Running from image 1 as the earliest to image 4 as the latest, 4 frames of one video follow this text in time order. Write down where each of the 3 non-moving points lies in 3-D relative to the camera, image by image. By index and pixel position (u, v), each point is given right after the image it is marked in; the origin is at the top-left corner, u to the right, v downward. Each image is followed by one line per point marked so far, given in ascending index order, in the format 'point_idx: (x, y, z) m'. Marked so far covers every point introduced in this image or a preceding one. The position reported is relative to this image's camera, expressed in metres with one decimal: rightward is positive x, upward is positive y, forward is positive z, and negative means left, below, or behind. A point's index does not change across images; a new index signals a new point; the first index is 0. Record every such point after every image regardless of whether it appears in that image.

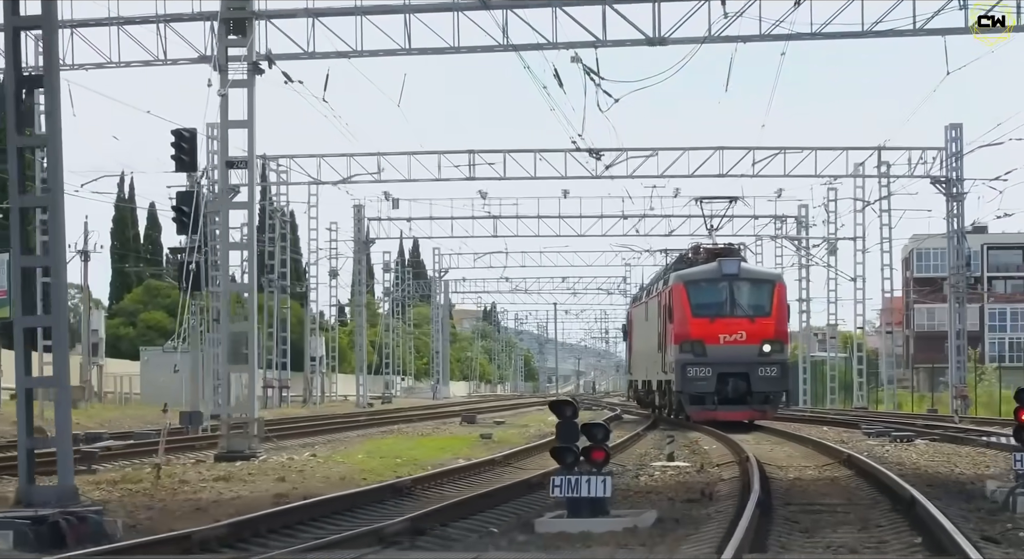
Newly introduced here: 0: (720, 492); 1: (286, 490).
0: (+2.2, -2.3, +11.7) m
1: (-2.3, -2.2, +11.3) m
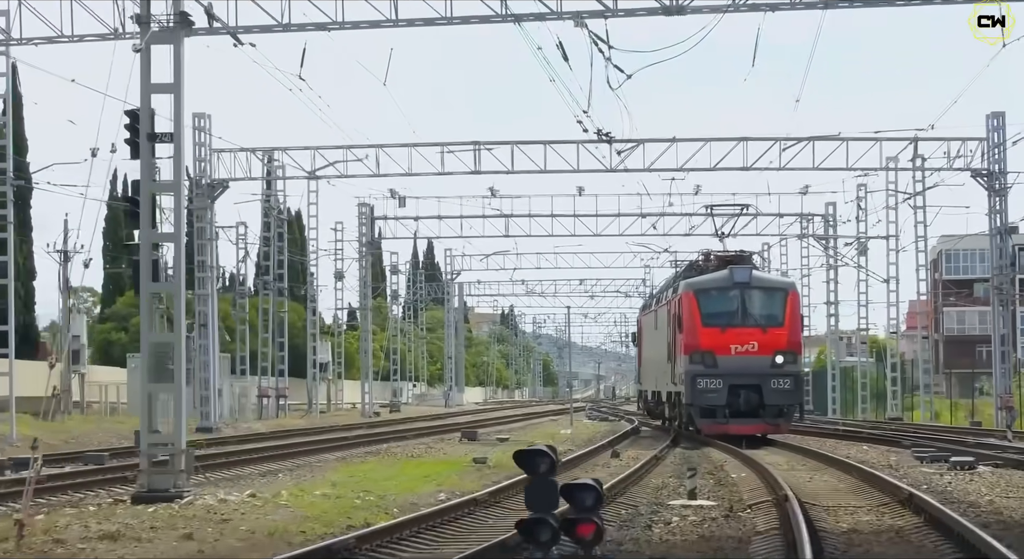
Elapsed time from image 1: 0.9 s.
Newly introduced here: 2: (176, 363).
0: (+2.0, -2.3, +9.1) m
1: (-2.6, -2.2, +8.7) m
2: (-3.7, -0.9, +11.9) m
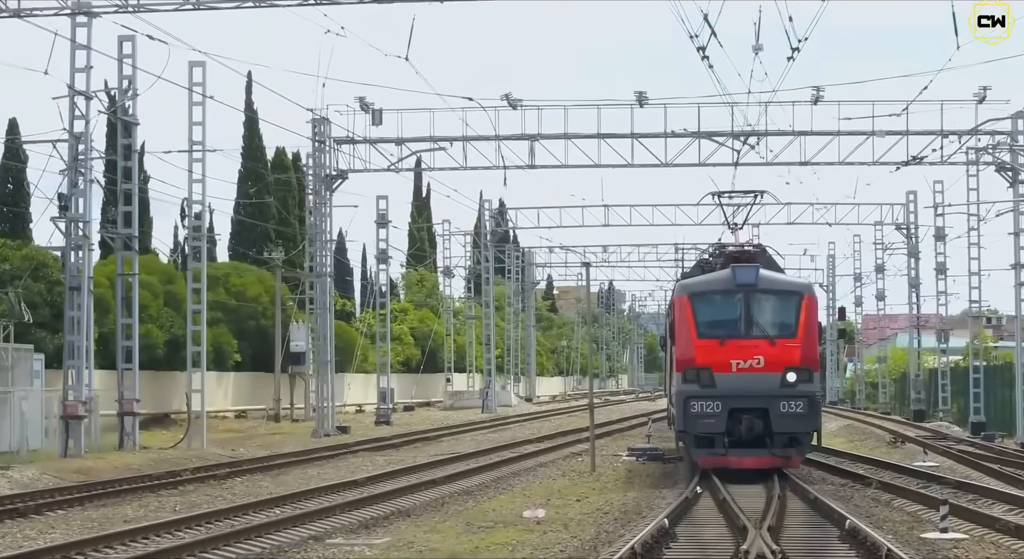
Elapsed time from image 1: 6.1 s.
0: (-2.0, -1.6, -8.0) m
1: (-6.6, -1.5, -7.9) m
2: (-7.3, -0.2, -4.6) m
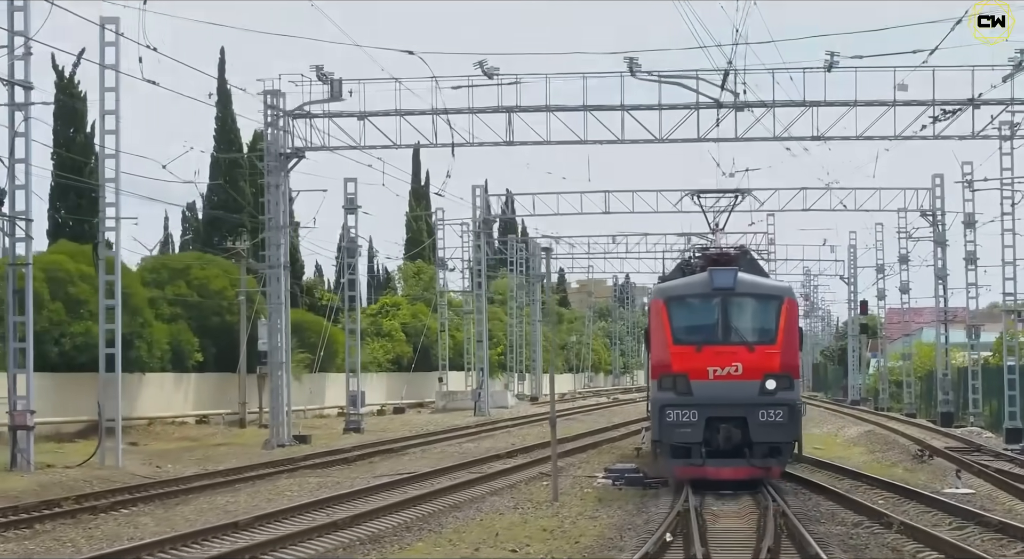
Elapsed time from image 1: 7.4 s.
0: (-3.7, -1.6, -11.8) m
1: (-8.3, -1.5, -11.6) m
2: (-9.0, -0.2, -8.3) m
